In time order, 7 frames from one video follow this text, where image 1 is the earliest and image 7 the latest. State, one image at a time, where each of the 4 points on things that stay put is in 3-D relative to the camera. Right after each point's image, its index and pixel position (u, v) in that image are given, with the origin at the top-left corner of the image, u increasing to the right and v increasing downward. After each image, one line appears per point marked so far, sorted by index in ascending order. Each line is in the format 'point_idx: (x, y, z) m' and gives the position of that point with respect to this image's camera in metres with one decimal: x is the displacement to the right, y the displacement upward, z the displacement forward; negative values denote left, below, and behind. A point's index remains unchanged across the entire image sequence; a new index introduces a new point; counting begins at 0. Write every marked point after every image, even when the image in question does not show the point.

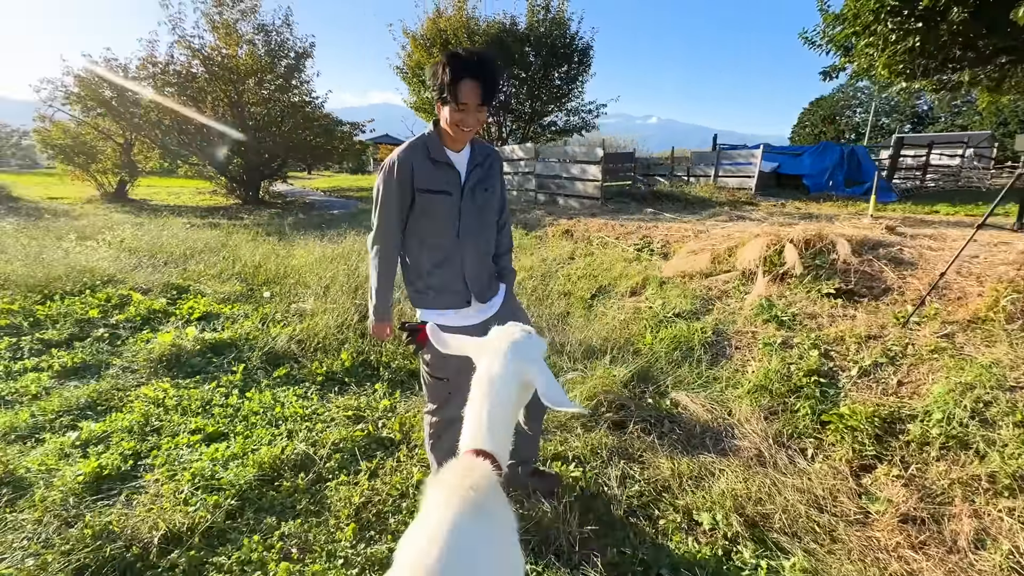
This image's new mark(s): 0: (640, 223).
0: (+2.5, +1.3, +9.3) m
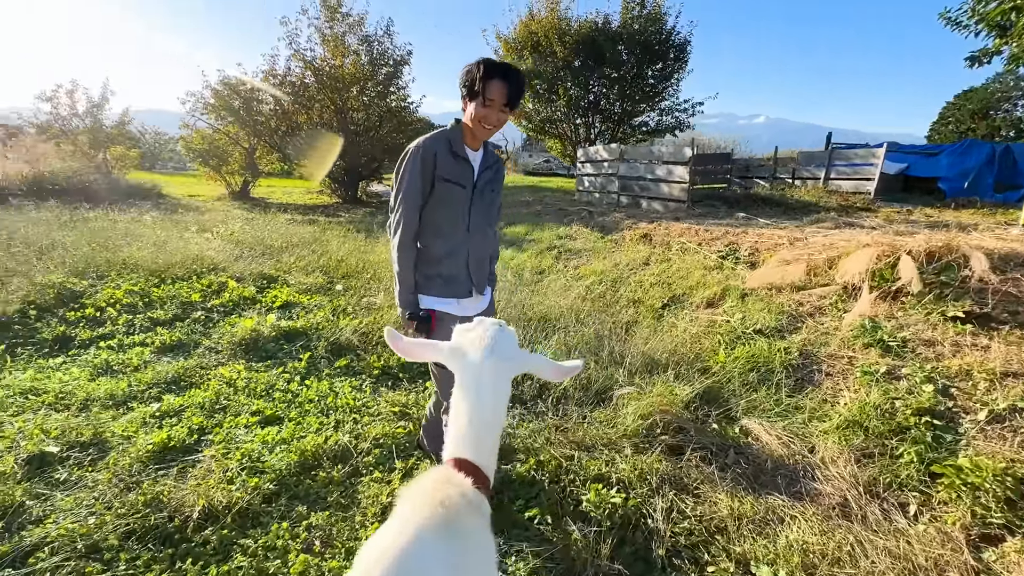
0: (+3.9, +1.1, +8.5) m
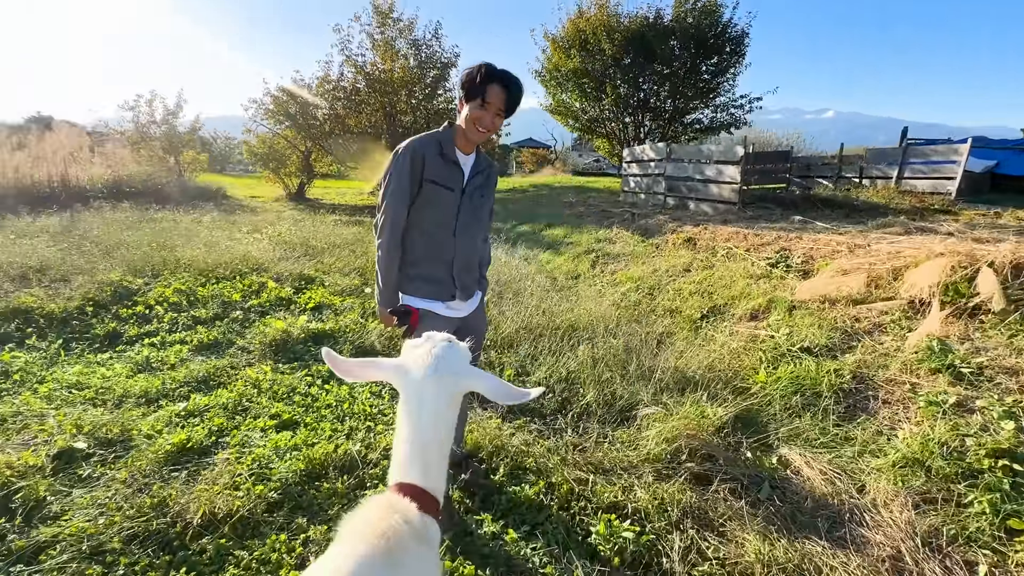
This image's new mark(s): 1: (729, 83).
0: (+4.5, +0.9, +7.9) m
1: (+9.1, +8.6, +19.7) m
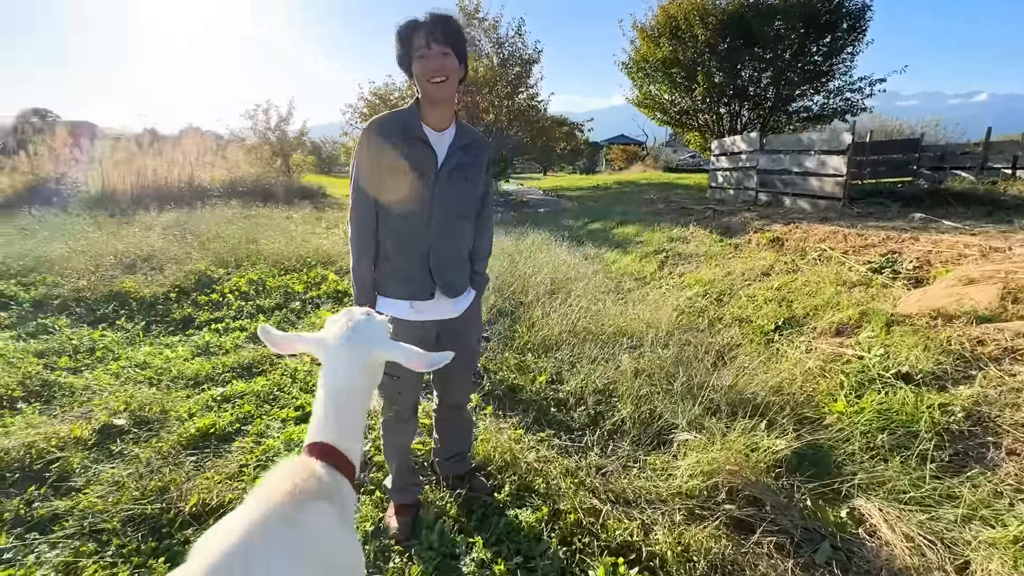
0: (+5.4, +0.8, +6.7) m
1: (+12.3, +8.3, +17.4) m
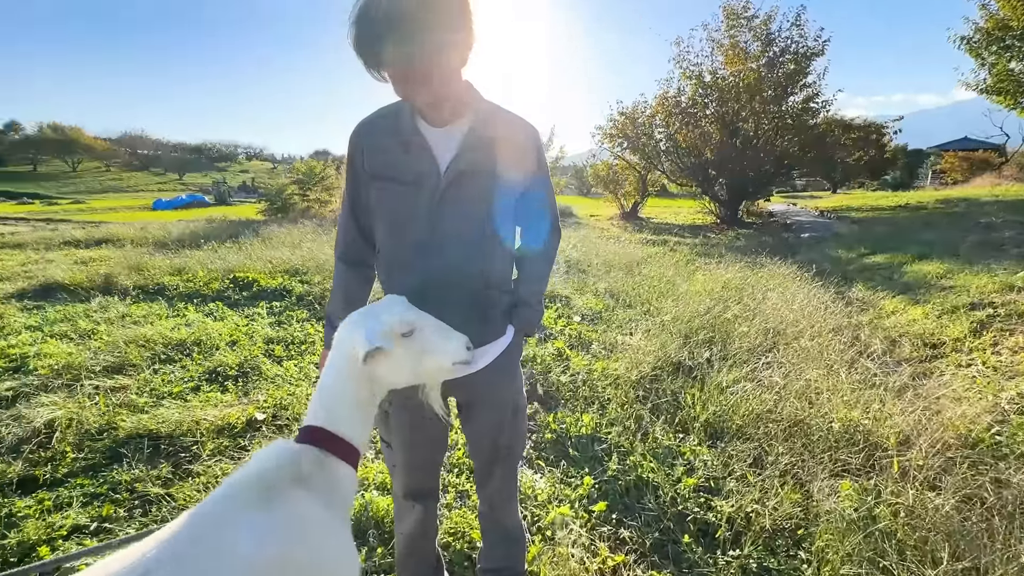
0: (+6.9, -0.2, +2.5) m
1: (+18.9, +6.0, +8.4) m
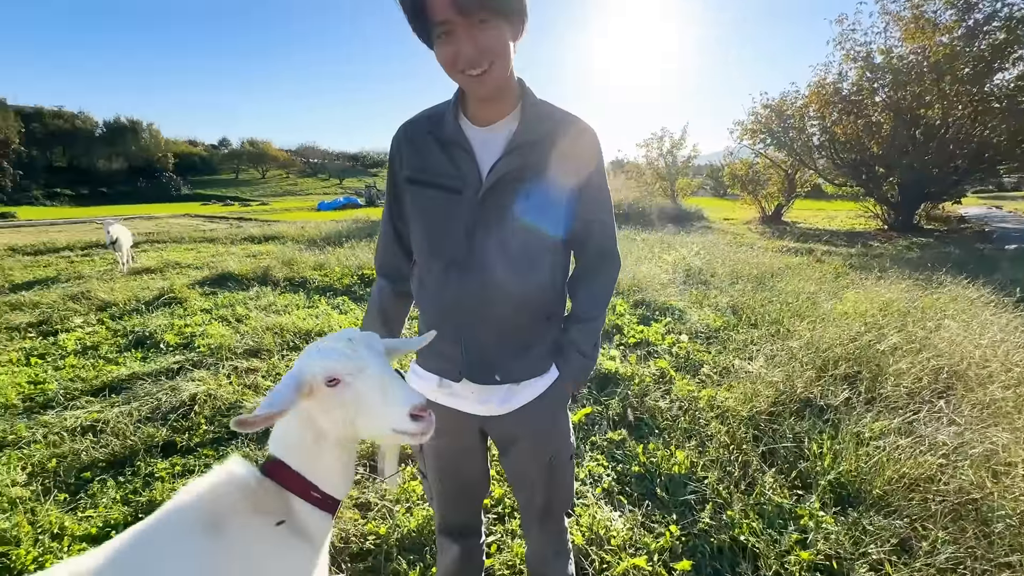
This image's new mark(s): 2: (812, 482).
0: (+7.0, -0.6, +0.4) m
1: (+20.4, +5.0, +3.1) m
2: (+1.9, -1.2, +2.9) m
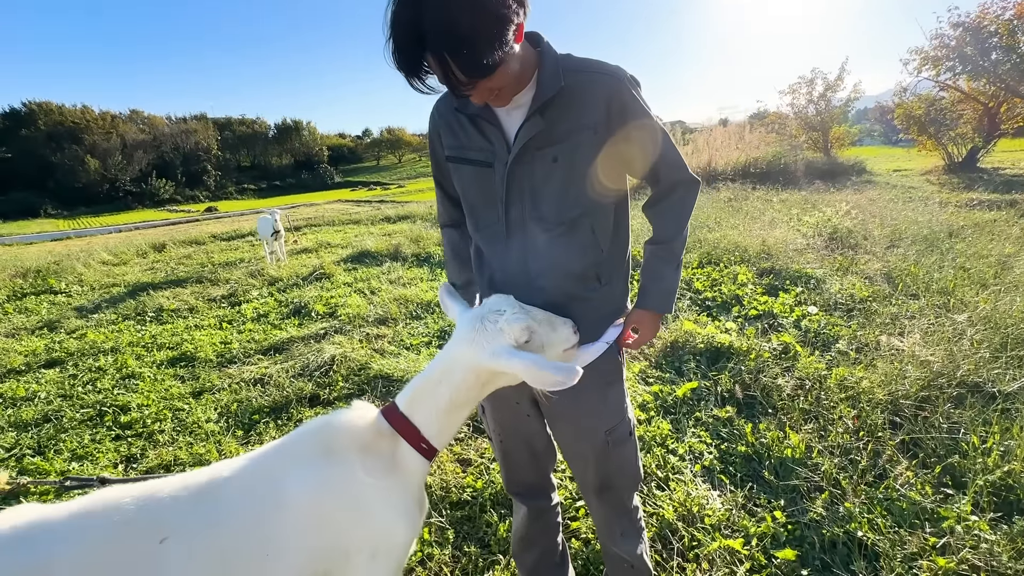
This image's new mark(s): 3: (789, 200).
0: (+6.6, -0.5, -1.3) m
1: (+20.2, +5.3, -2.6) m
2: (+2.4, -1.0, +2.4) m
3: (+6.6, +2.1, +11.5) m
